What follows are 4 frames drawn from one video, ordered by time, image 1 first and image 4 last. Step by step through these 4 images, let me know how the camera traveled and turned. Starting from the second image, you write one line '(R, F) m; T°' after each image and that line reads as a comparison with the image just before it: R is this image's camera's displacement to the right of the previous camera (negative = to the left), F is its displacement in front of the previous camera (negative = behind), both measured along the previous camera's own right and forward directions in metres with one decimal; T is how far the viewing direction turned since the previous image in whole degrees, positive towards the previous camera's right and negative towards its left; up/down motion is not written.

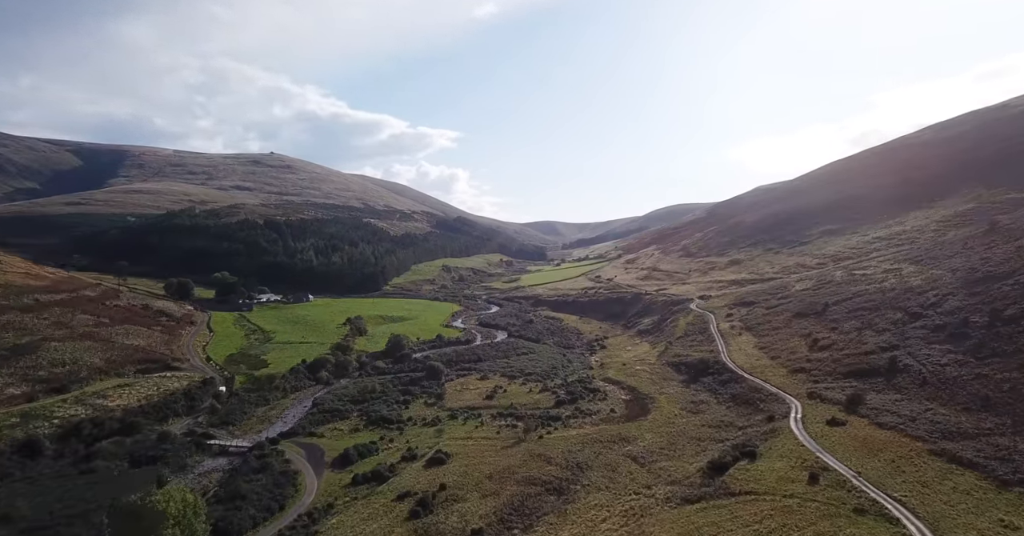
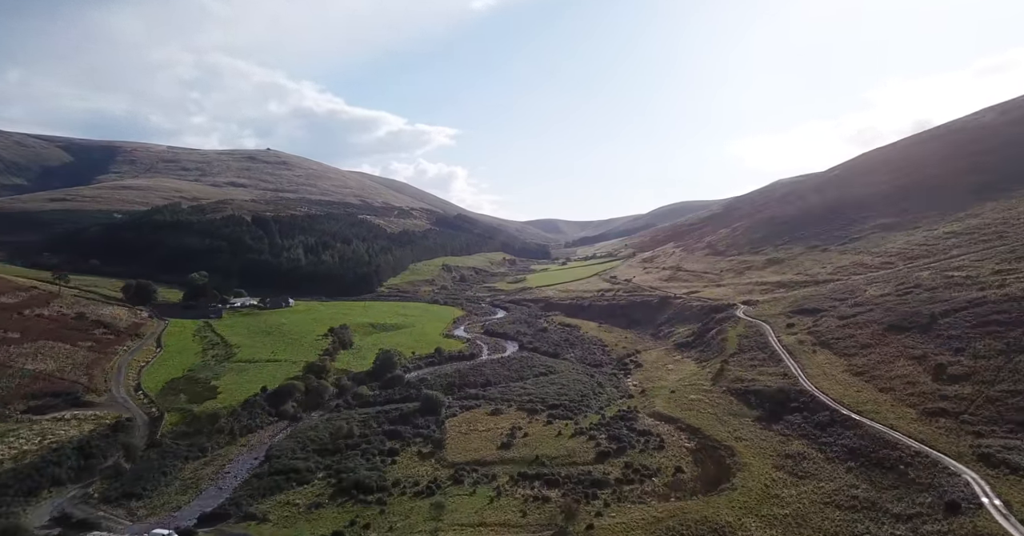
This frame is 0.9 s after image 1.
(-1.8, +16.7) m; 0°
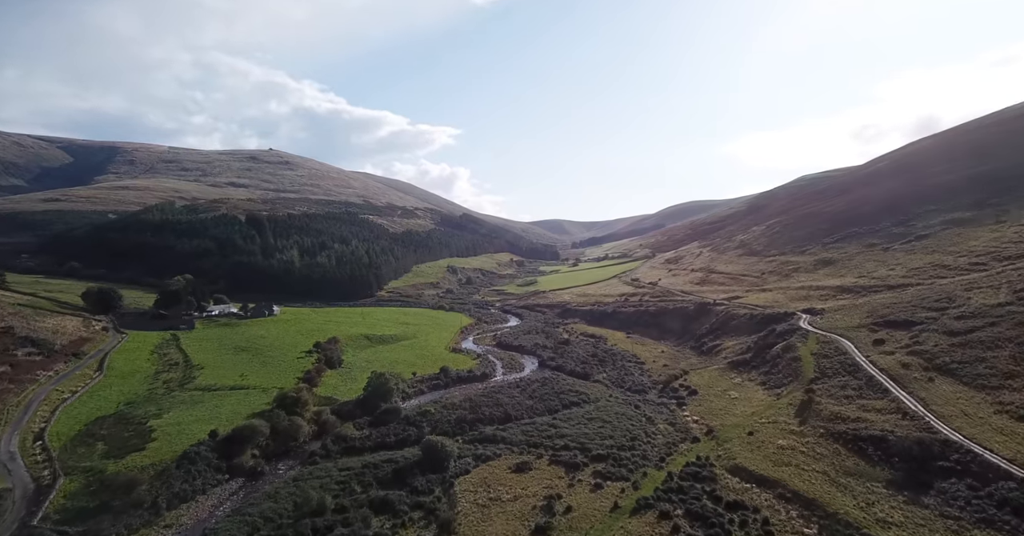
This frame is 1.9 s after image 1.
(-1.8, +14.6) m; 0°
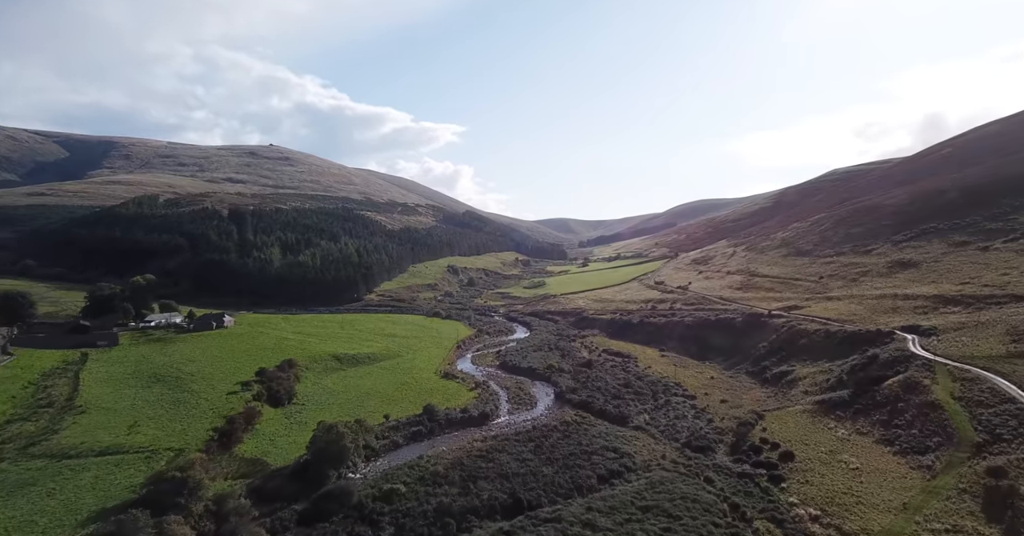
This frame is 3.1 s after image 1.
(-0.4, +19.6) m; 0°
